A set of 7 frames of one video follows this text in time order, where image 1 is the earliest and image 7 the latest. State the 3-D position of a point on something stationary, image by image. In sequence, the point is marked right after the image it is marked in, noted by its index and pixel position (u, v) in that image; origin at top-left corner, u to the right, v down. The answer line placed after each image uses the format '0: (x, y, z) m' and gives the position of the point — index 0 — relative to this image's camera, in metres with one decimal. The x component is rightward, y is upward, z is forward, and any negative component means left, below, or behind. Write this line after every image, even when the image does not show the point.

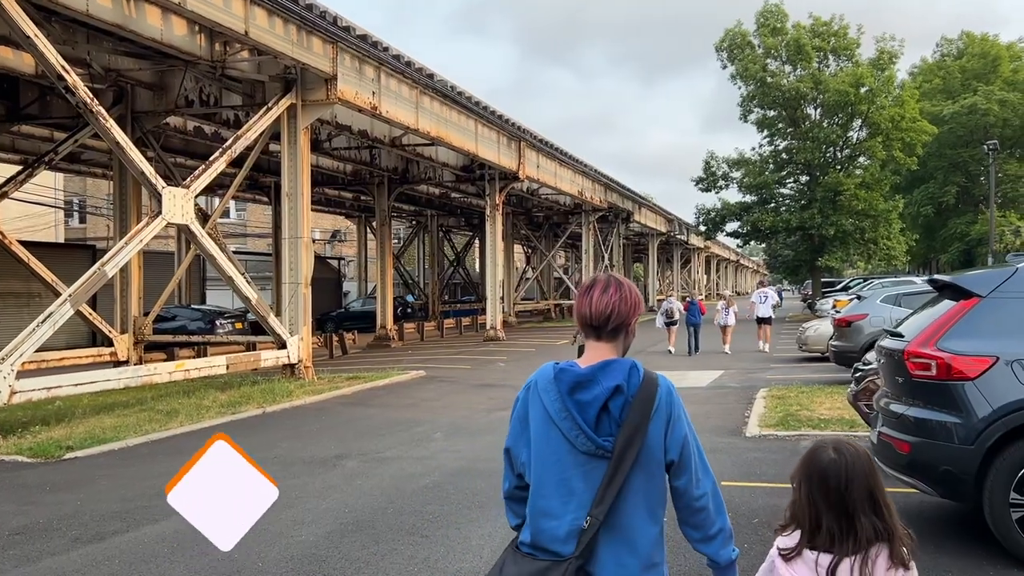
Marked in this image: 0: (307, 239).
0: (-3.9, +0.9, +14.5) m
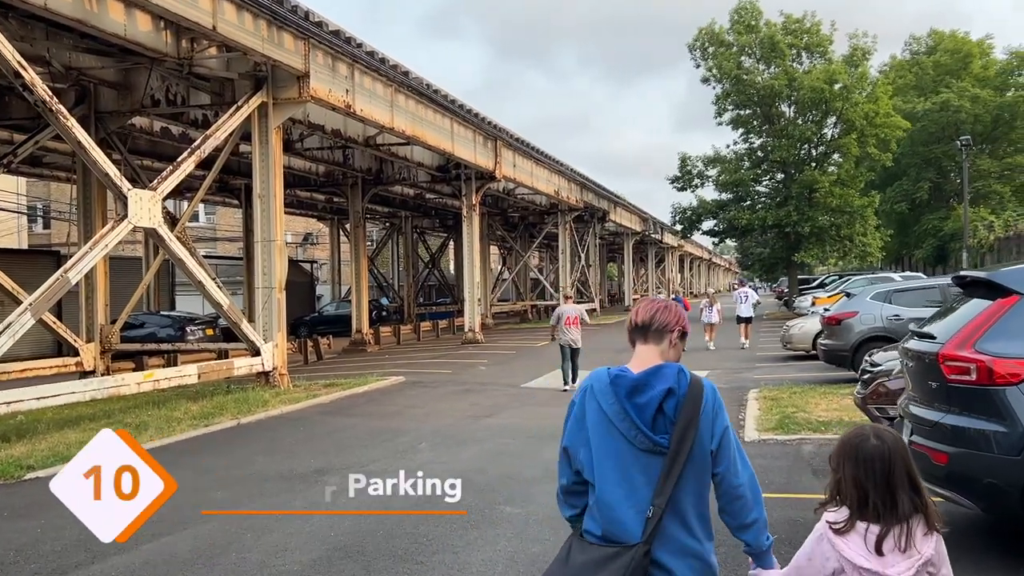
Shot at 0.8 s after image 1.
0: (-4.2, +0.8, +14.0) m
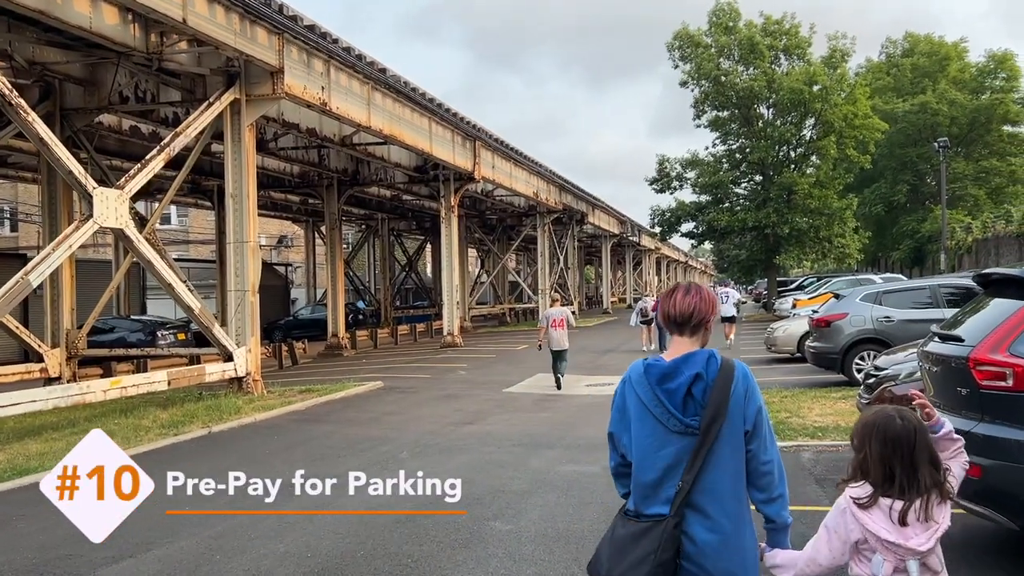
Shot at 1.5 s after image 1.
0: (-4.6, +0.8, +13.6) m
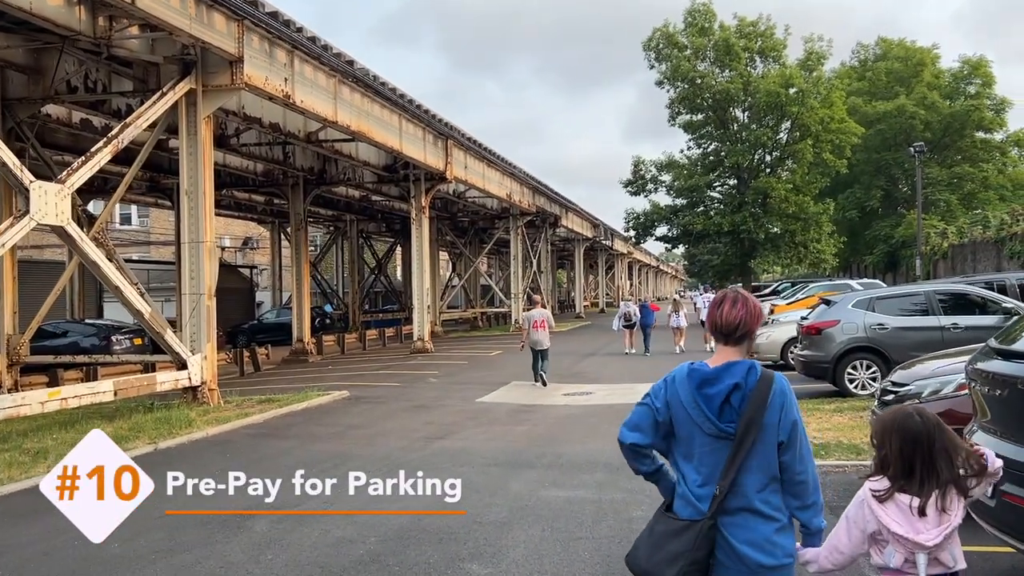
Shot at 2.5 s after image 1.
0: (-5.0, +0.7, +12.7) m
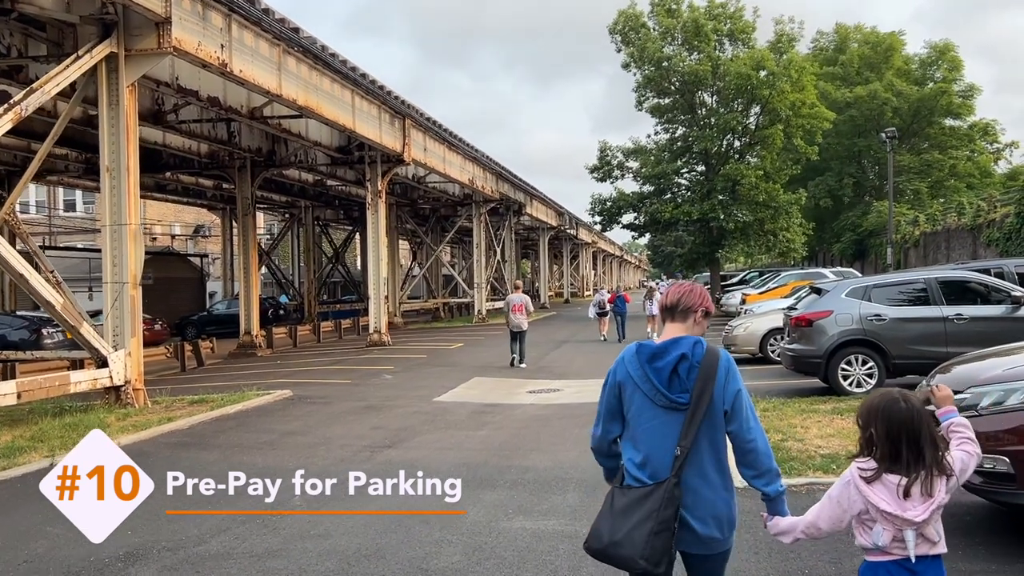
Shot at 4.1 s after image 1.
0: (-5.6, +0.9, +11.4) m
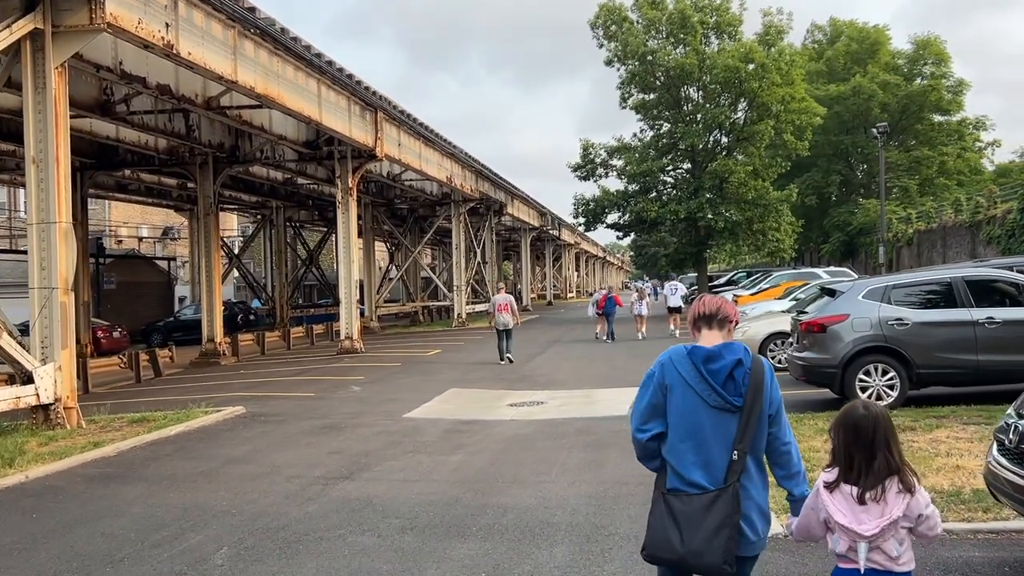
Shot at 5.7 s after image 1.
0: (-5.9, +0.8, +10.2) m
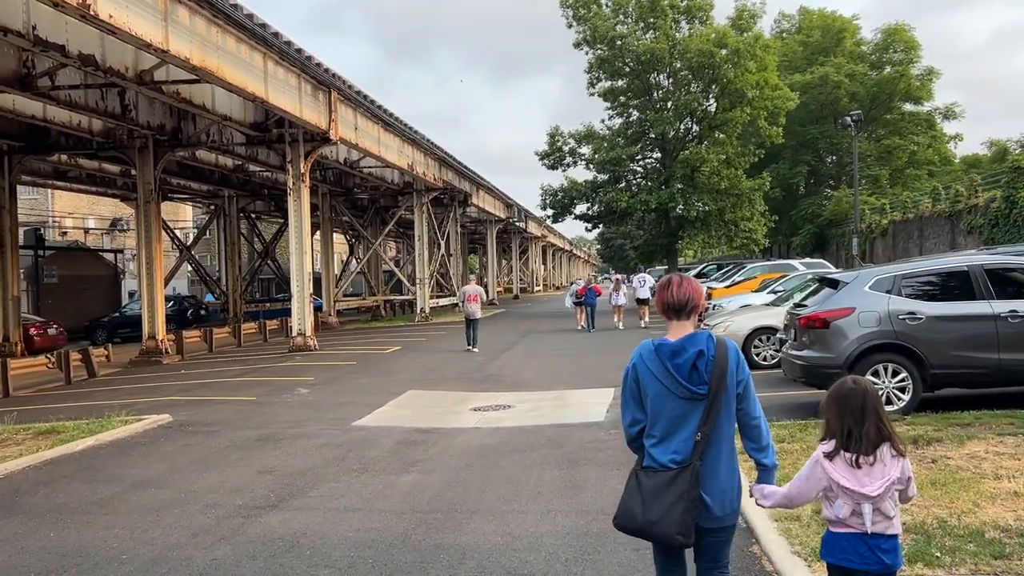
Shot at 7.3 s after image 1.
0: (-6.3, +0.9, +8.8) m
